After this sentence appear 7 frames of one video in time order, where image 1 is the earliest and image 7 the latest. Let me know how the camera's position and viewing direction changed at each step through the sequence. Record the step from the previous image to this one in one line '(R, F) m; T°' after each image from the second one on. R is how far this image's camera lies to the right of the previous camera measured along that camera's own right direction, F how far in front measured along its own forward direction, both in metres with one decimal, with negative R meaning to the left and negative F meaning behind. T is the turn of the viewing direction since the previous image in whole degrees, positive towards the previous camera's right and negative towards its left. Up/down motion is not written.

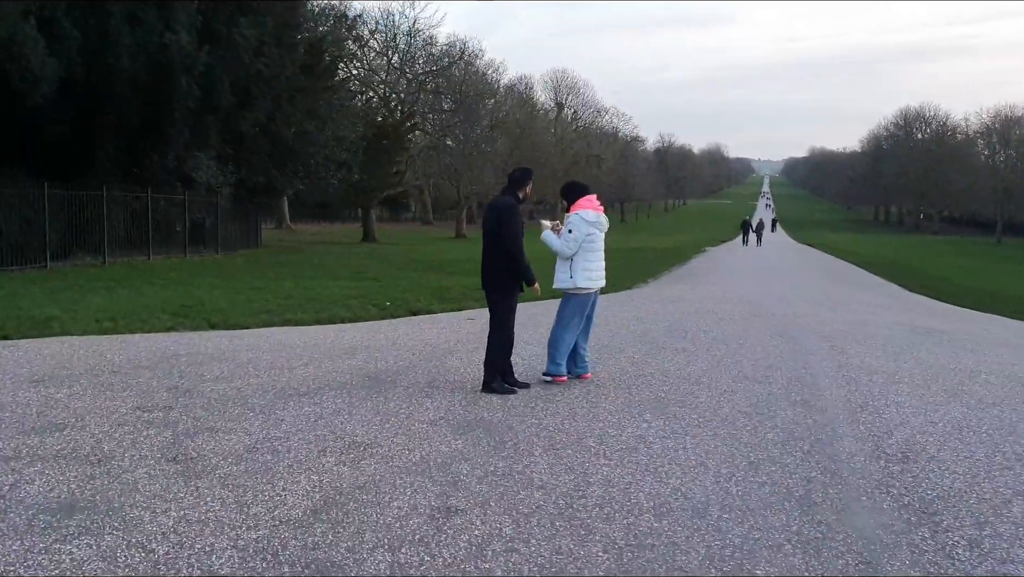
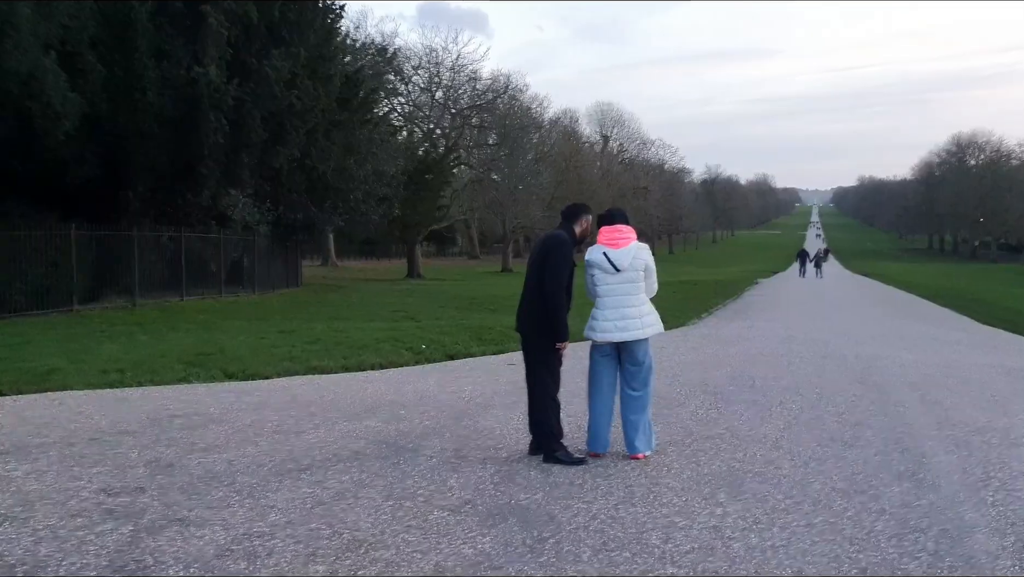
(+0.1, +1.3) m; -3°
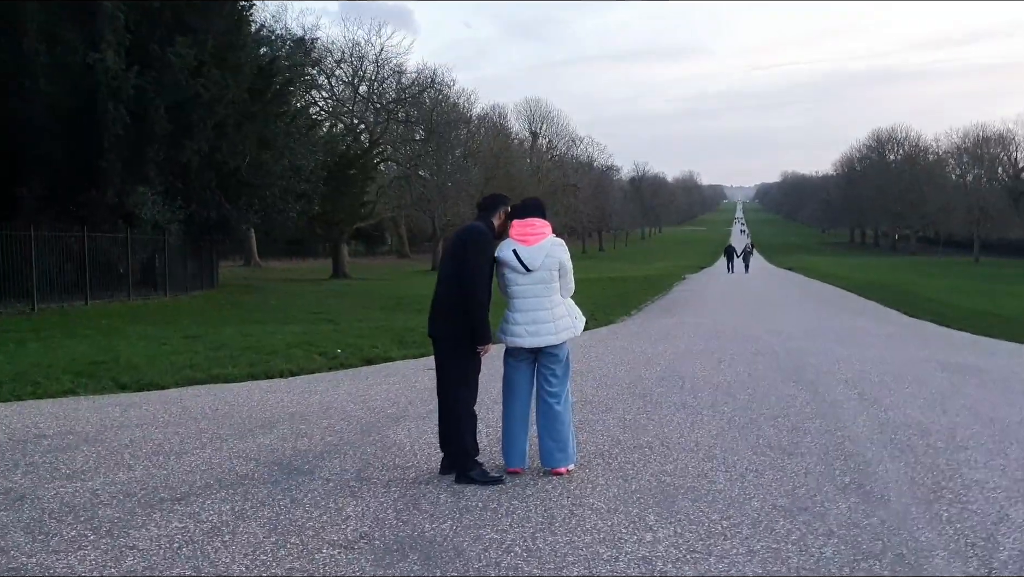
(+0.2, +0.8) m; +4°
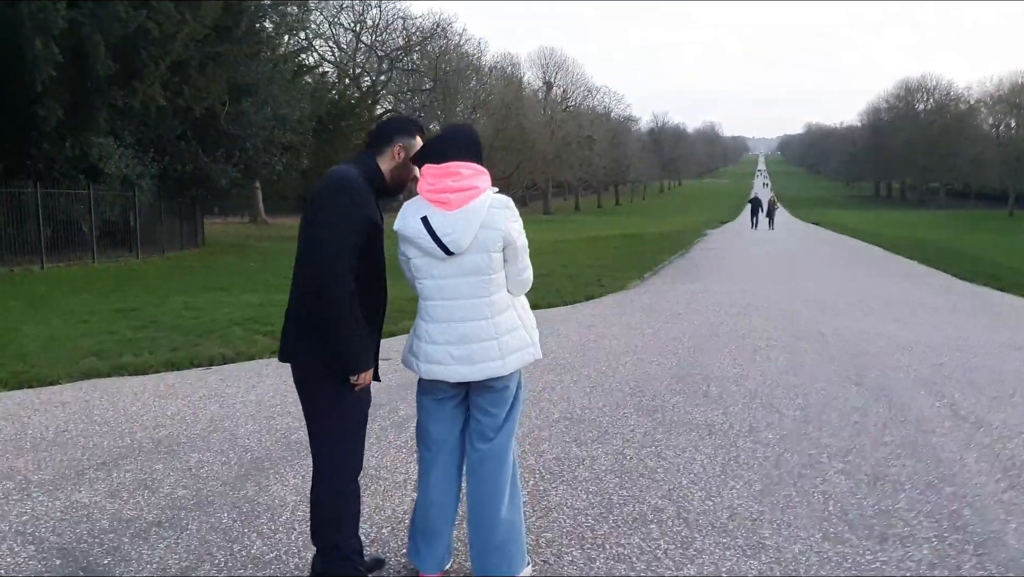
(+0.4, +2.7) m; -1°
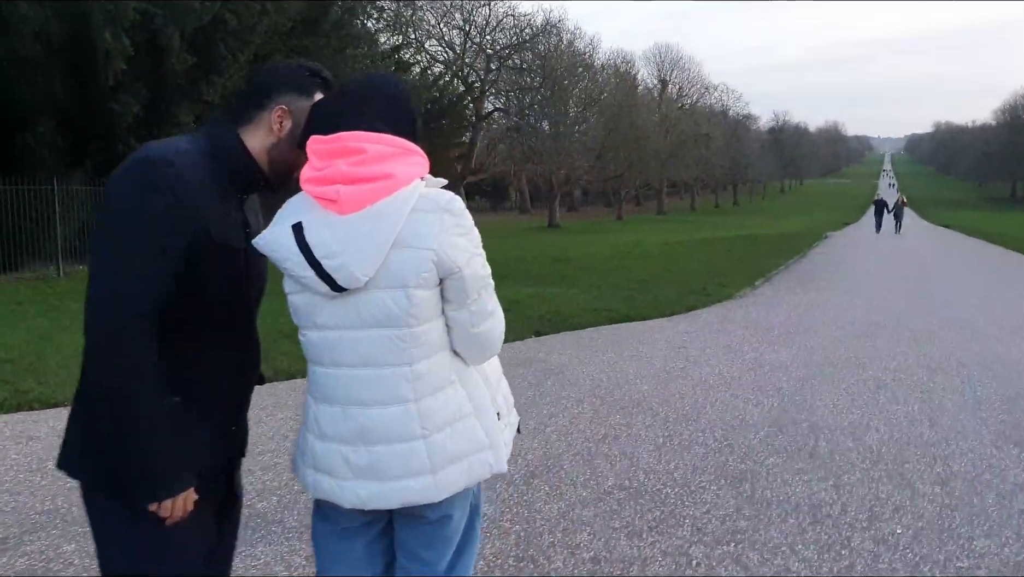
(+0.4, +1.6) m; -7°
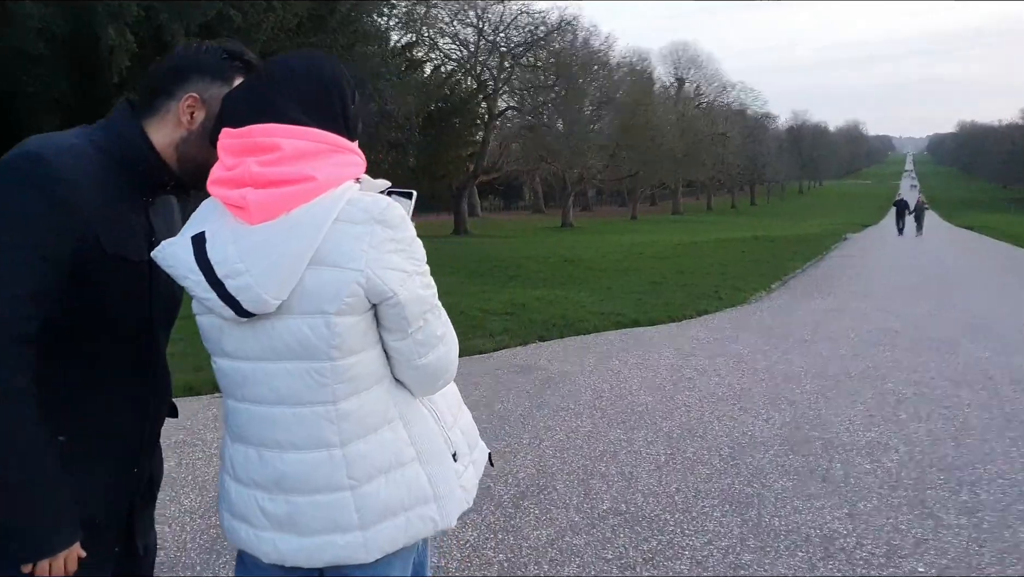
(+0.1, +0.4) m; -1°
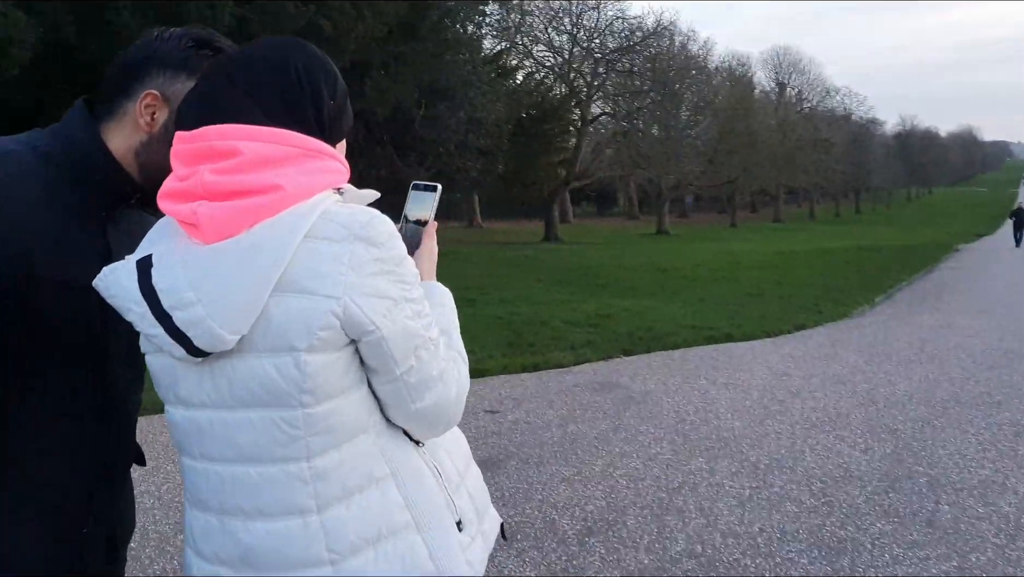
(+0.1, +0.4) m; -6°
